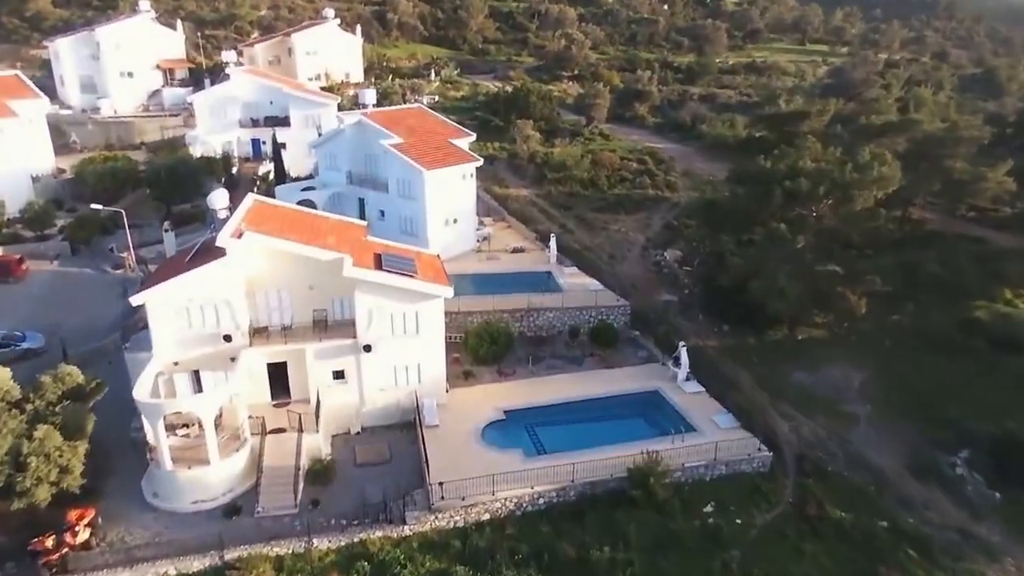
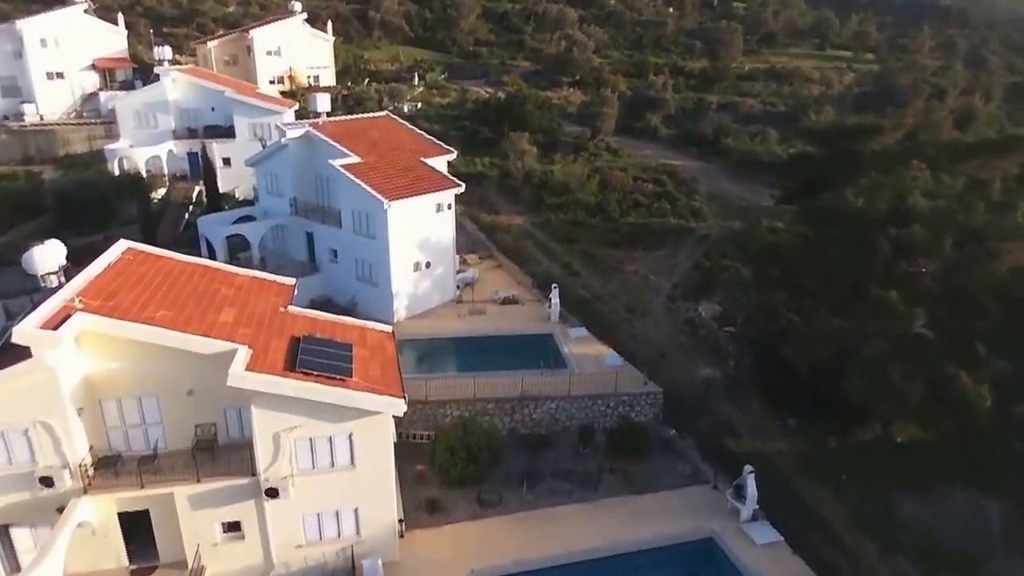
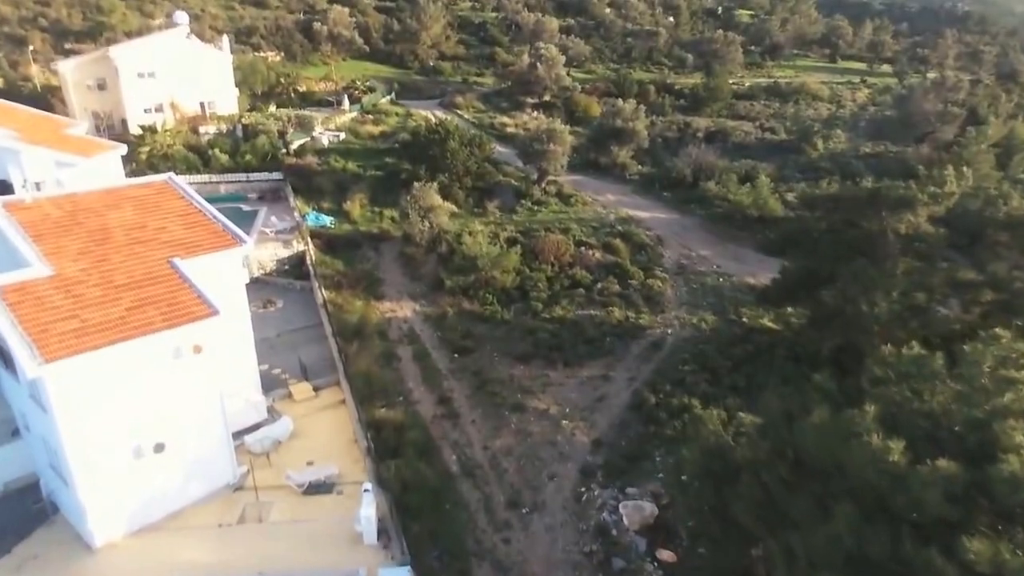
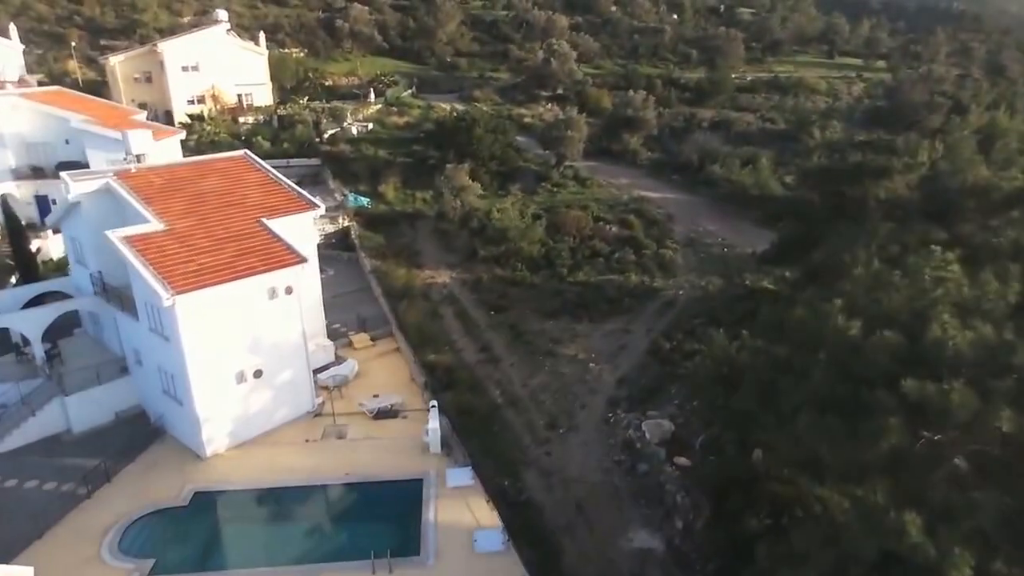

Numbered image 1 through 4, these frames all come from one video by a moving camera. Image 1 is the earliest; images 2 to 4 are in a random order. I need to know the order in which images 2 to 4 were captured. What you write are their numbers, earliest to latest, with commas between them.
2, 4, 3
